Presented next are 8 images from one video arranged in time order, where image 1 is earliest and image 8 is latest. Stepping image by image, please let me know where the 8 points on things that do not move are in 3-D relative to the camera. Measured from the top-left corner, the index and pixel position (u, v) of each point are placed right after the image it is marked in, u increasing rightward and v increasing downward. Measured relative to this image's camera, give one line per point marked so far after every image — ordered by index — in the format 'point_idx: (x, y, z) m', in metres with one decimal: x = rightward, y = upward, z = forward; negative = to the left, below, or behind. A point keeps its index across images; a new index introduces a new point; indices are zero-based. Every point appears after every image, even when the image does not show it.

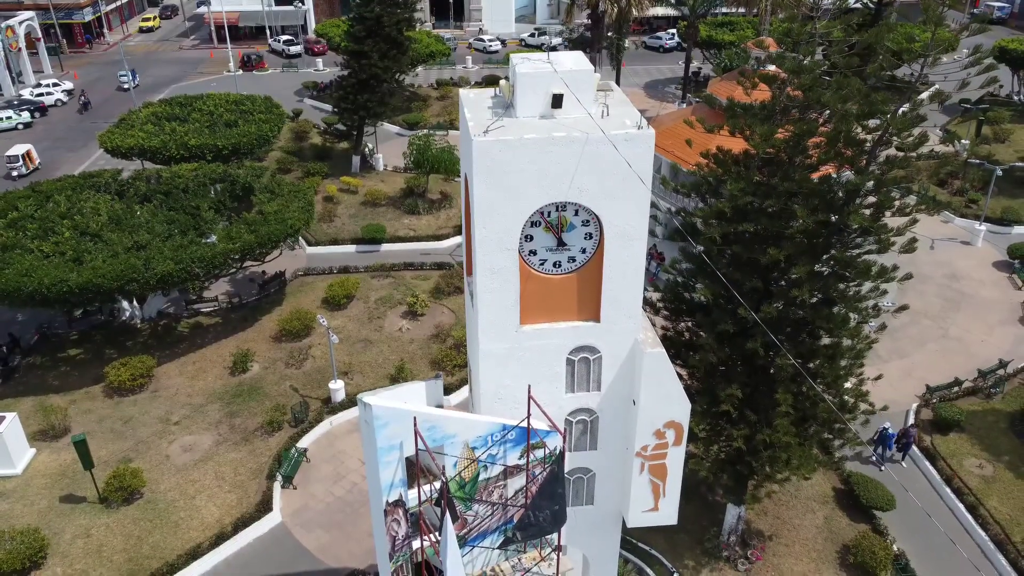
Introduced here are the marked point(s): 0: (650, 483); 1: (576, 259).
0: (+2.9, -4.1, +17.8) m
1: (+1.2, +0.6, +15.9) m
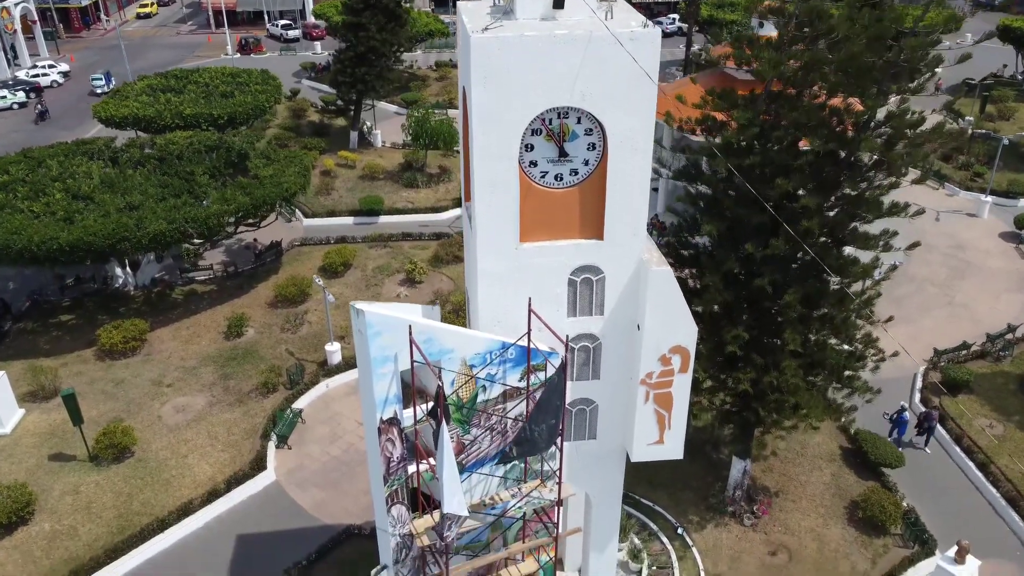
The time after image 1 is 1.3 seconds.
0: (+2.9, -2.6, +17.2) m
1: (+1.2, +2.1, +15.2) m
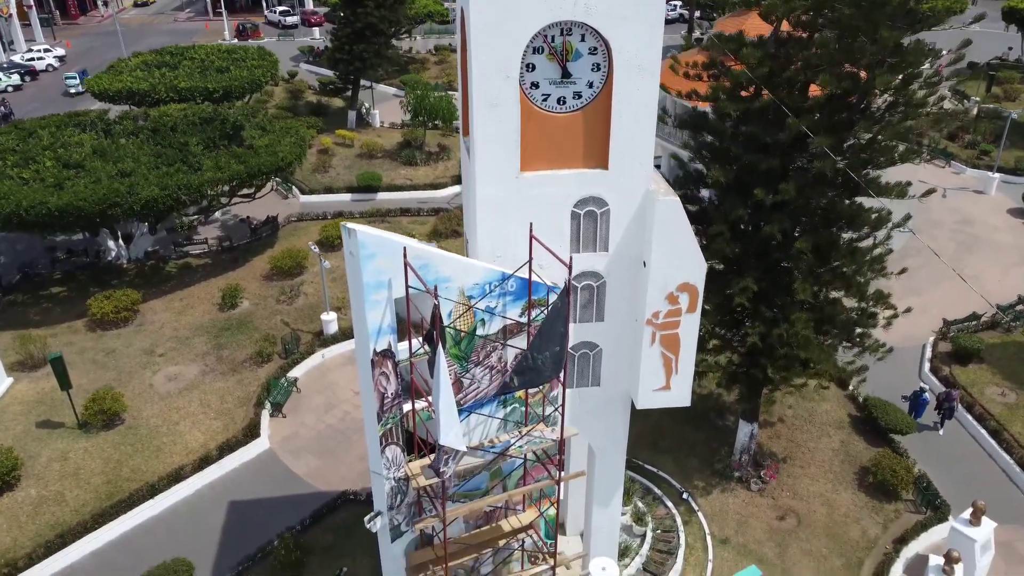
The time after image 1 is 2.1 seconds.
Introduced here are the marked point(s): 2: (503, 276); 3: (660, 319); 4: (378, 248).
0: (+2.9, -1.3, +16.5) m
1: (+1.2, +3.4, +14.5) m
2: (-0.2, +0.2, +14.3) m
3: (+2.8, -0.6, +16.1) m
4: (-2.1, +0.6, +12.9) m
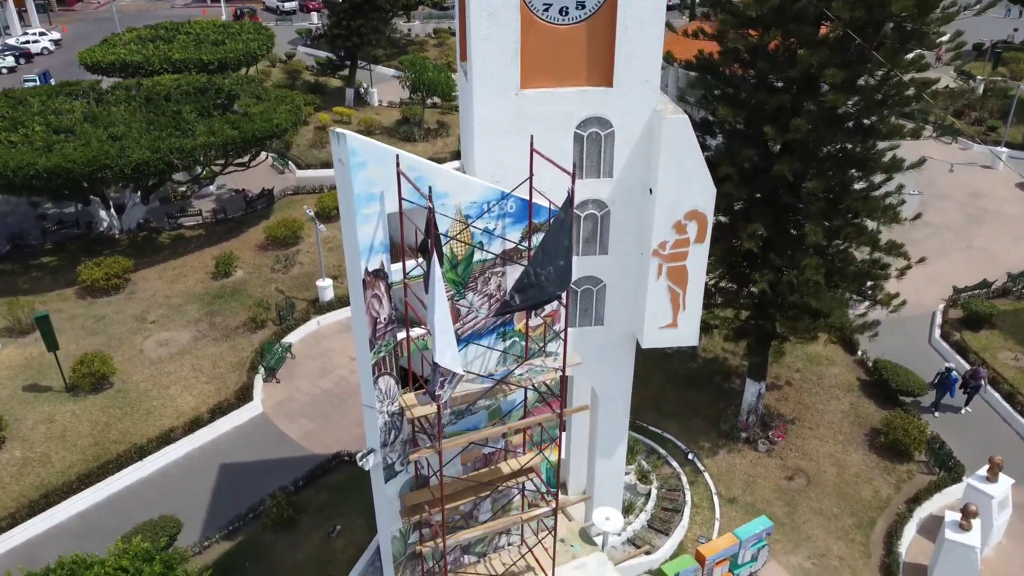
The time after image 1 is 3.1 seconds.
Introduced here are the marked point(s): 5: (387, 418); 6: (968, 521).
0: (+2.9, 0.0, +15.7) m
1: (+1.2, +4.7, +13.8) m
2: (-0.2, +1.5, +13.5) m
3: (+2.8, +0.7, +15.3) m
4: (-2.1, +1.9, +12.1) m
5: (-2.1, -2.2, +14.2) m
6: (+10.4, -5.4, +19.1) m
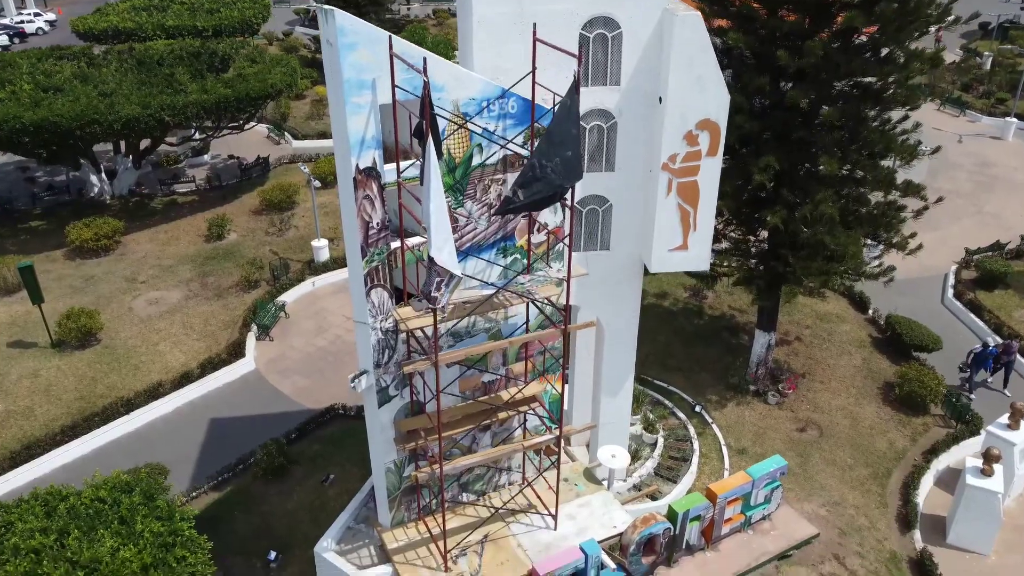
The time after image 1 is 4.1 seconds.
0: (+3.0, +1.4, +14.9) m
1: (+1.2, +6.1, +12.9) m
2: (-0.1, +3.0, +12.7) m
3: (+2.9, +2.2, +14.5) m
4: (-2.1, +3.4, +11.3) m
5: (-2.1, -0.7, +13.4) m
6: (+10.5, -3.9, +18.3) m
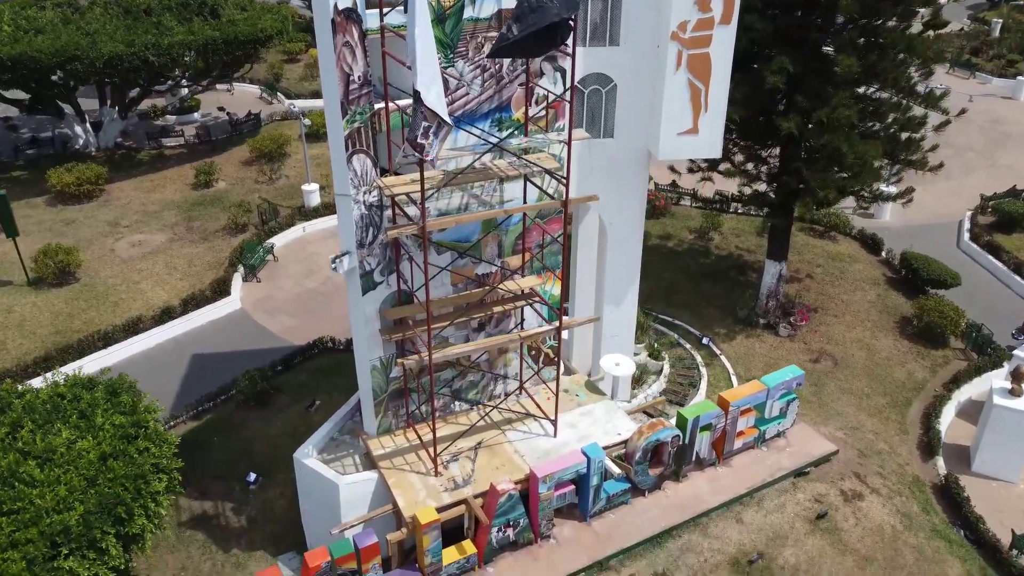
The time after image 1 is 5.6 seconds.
0: (+2.9, +3.3, +13.7) m
1: (+1.2, +8.0, +11.8) m
2: (-0.2, +4.9, +11.5) m
3: (+2.8, +4.1, +13.3) m
4: (-2.1, +5.3, +10.1) m
5: (-2.2, +1.2, +12.2) m
6: (+10.4, -2.0, +17.1) m
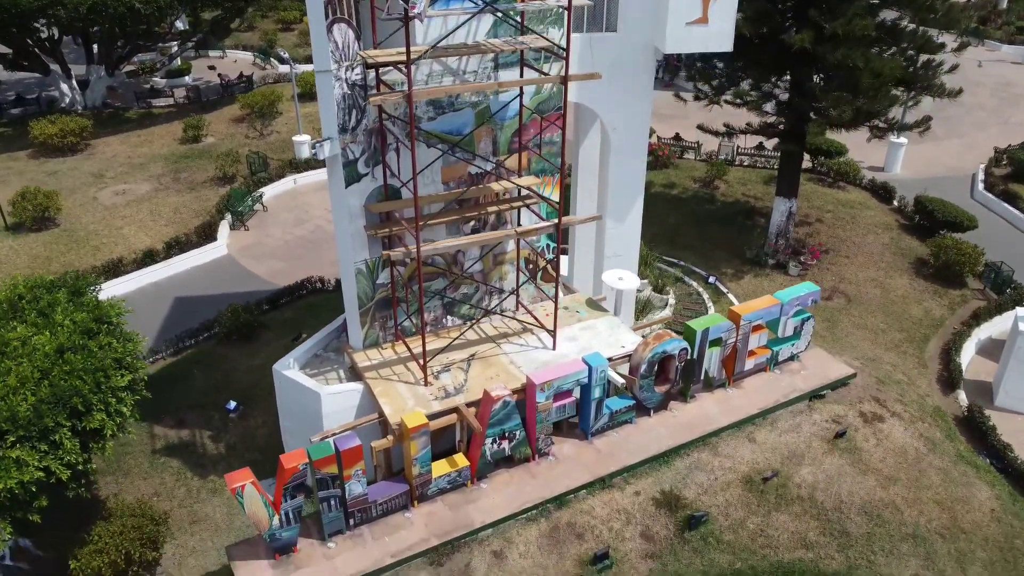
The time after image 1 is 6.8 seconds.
0: (+2.8, +4.9, +12.7) m
1: (+1.1, +9.6, +10.8) m
2: (-0.3, +6.4, +10.5) m
3: (+2.7, +5.6, +12.3) m
4: (-2.2, +6.8, +9.2) m
5: (-2.2, +2.7, +11.3) m
6: (+10.3, -0.4, +16.1) m
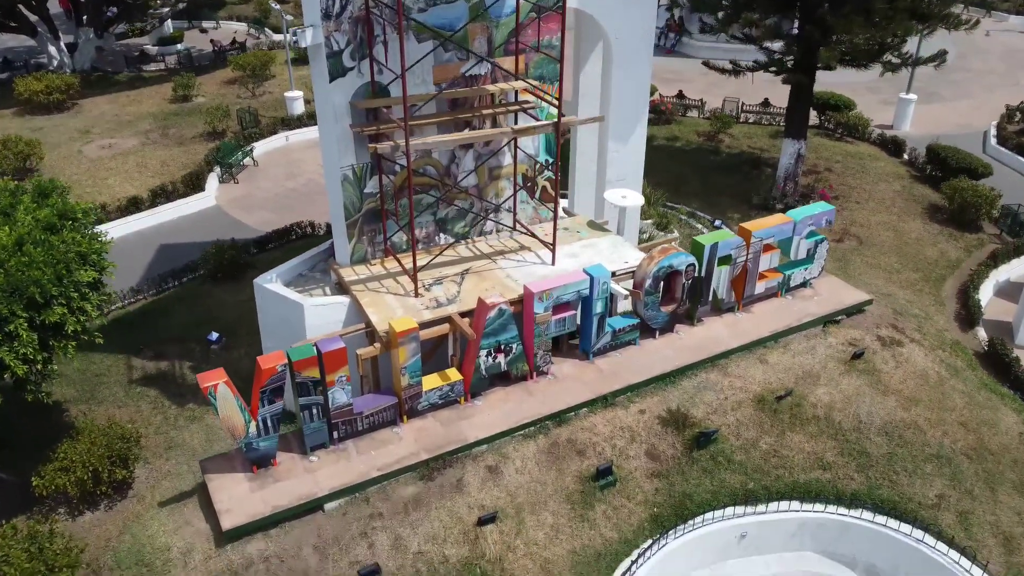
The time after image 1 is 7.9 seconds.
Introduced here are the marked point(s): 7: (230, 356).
0: (+2.8, +6.2, +11.9) m
1: (+1.0, +10.9, +10.0) m
2: (-0.3, +7.7, +9.8) m
3: (+2.7, +6.9, +11.5) m
4: (-2.2, +8.2, +8.4) m
5: (-2.3, +4.0, +10.5) m
6: (+10.3, +0.9, +15.3) m
7: (-4.9, -1.2, +14.5) m
